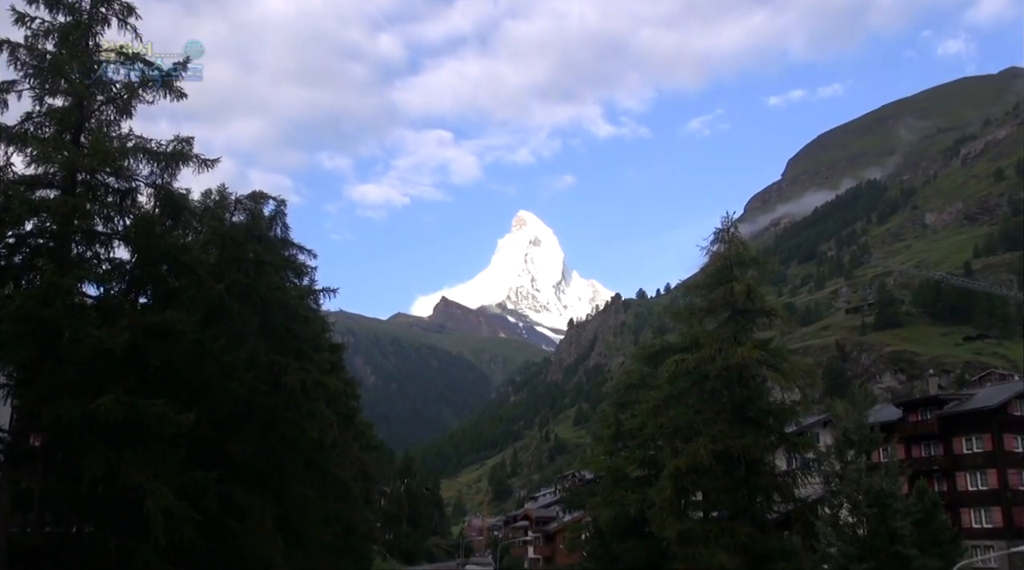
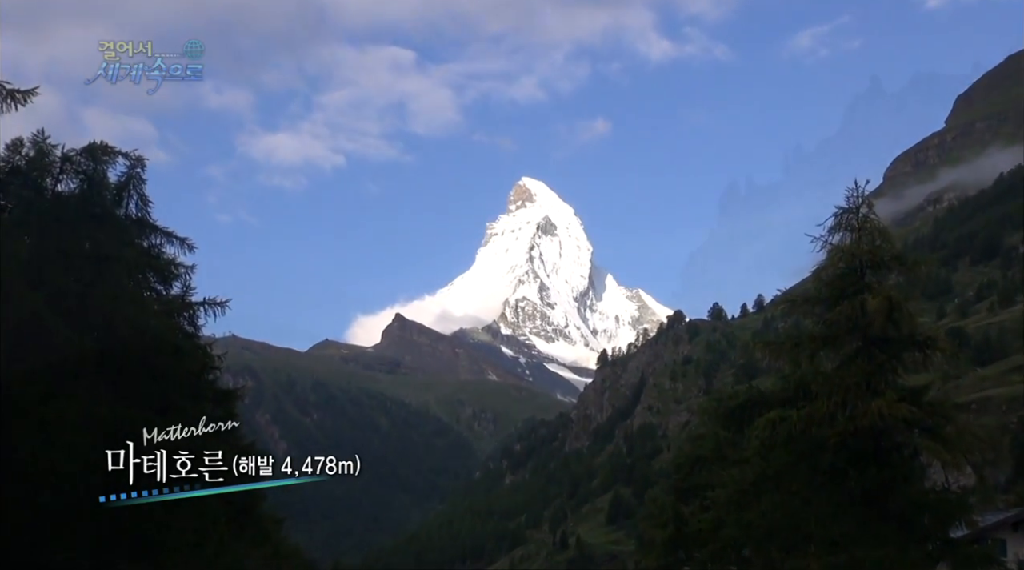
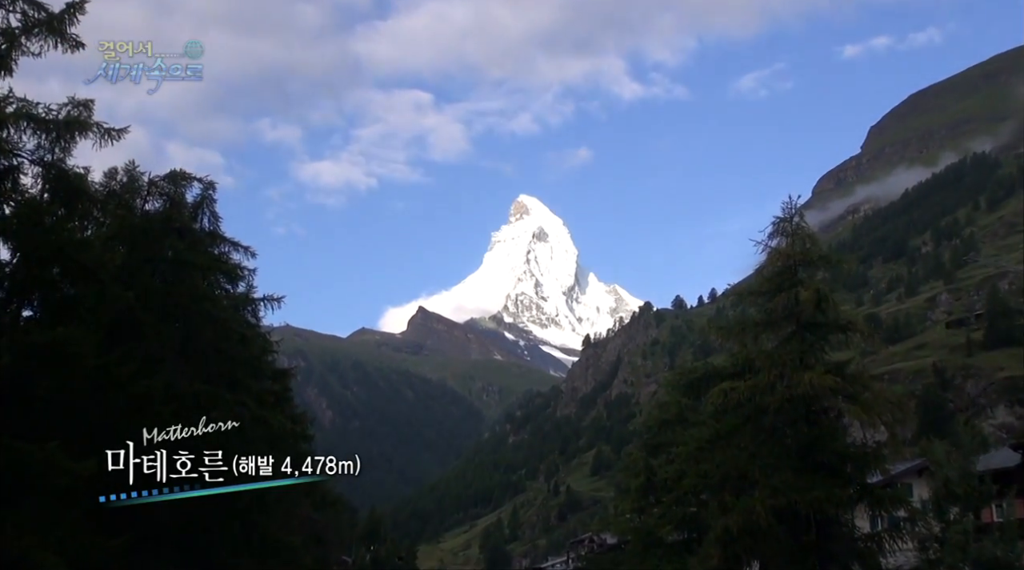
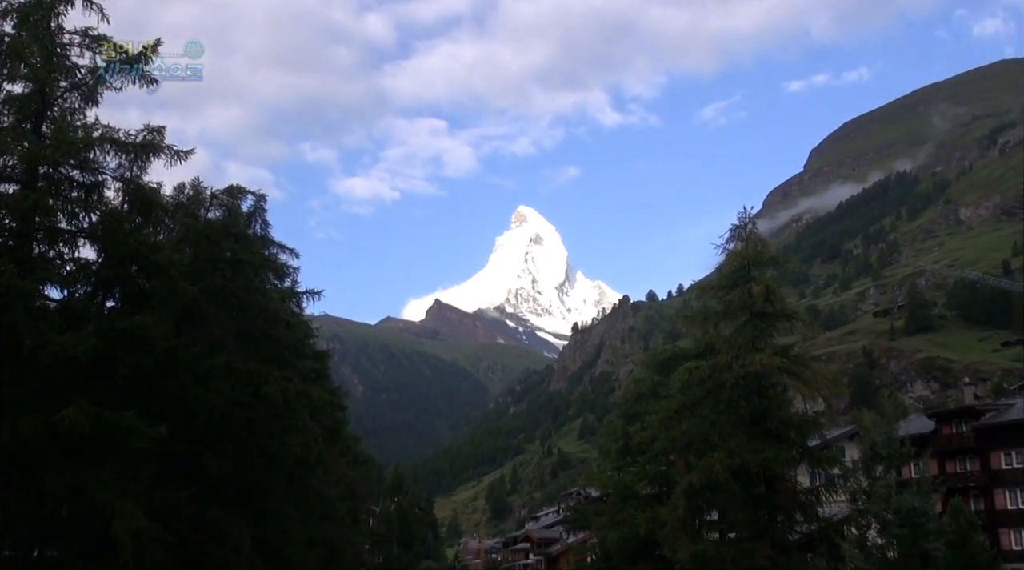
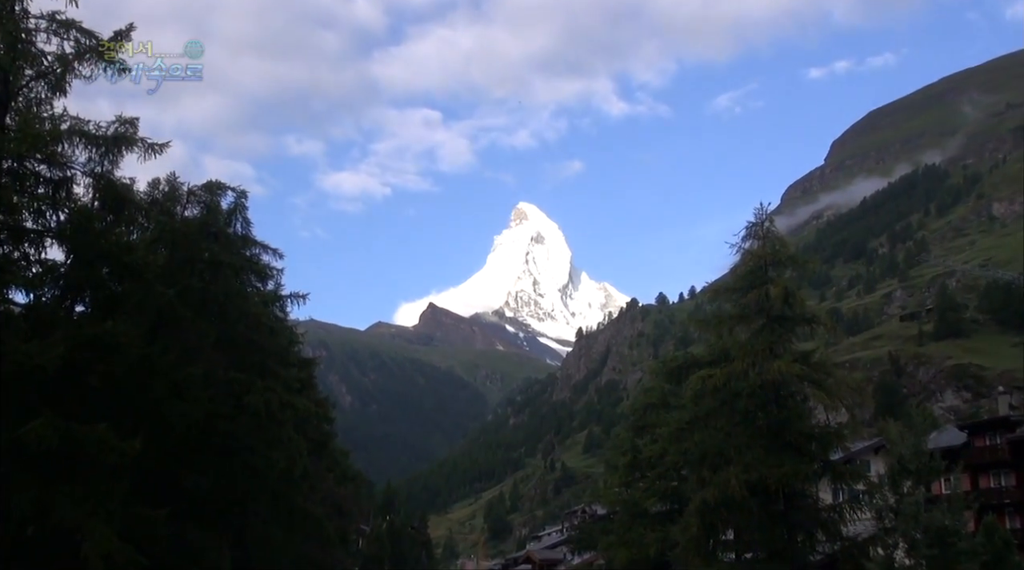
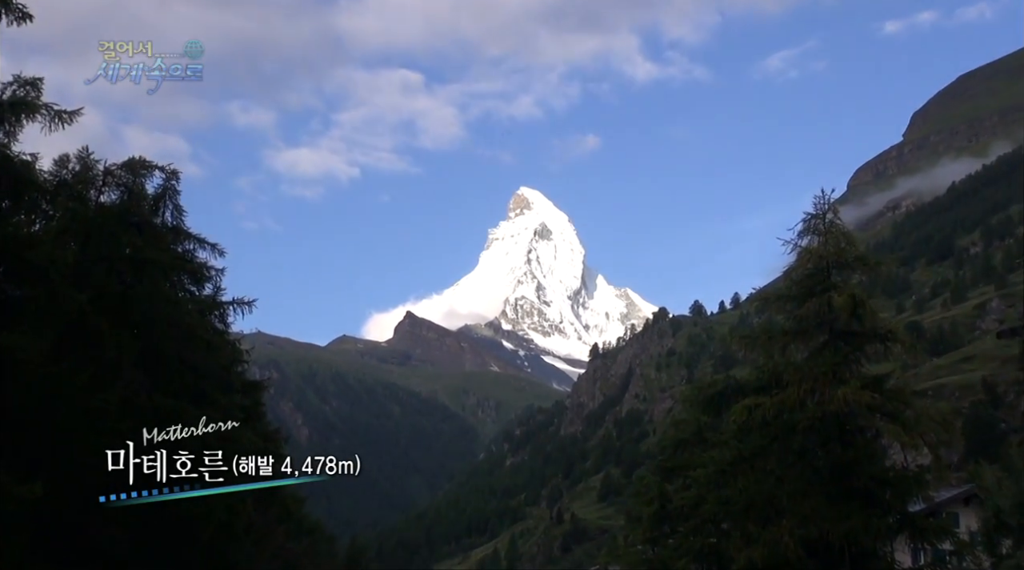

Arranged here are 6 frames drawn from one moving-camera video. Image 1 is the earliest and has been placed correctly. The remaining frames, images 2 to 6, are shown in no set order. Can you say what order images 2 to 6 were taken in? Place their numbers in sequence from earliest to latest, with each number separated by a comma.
4, 5, 3, 6, 2
